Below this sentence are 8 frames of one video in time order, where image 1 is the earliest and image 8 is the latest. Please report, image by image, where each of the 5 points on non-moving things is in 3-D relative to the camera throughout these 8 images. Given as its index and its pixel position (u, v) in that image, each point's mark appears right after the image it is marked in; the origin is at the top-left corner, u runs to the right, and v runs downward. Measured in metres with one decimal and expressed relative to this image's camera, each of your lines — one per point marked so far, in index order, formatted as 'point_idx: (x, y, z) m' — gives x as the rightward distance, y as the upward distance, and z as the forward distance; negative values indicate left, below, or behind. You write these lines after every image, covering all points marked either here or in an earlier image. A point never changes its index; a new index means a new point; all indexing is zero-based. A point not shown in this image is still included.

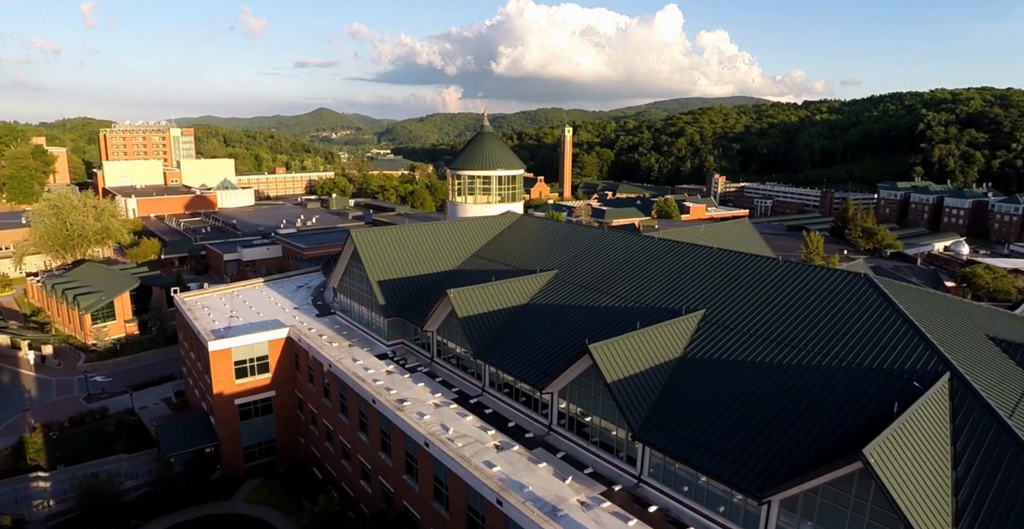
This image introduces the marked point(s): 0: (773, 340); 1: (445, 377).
0: (+5.4, -1.6, +12.9) m
1: (-1.8, -3.0, +16.6) m
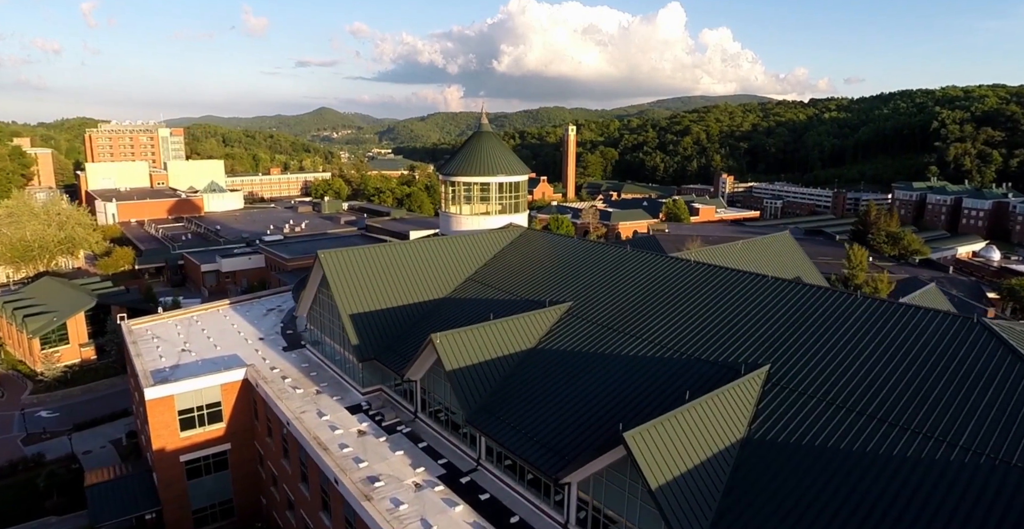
0: (+5.4, -2.3, +9.4) m
1: (-1.7, -3.7, +13.1) m
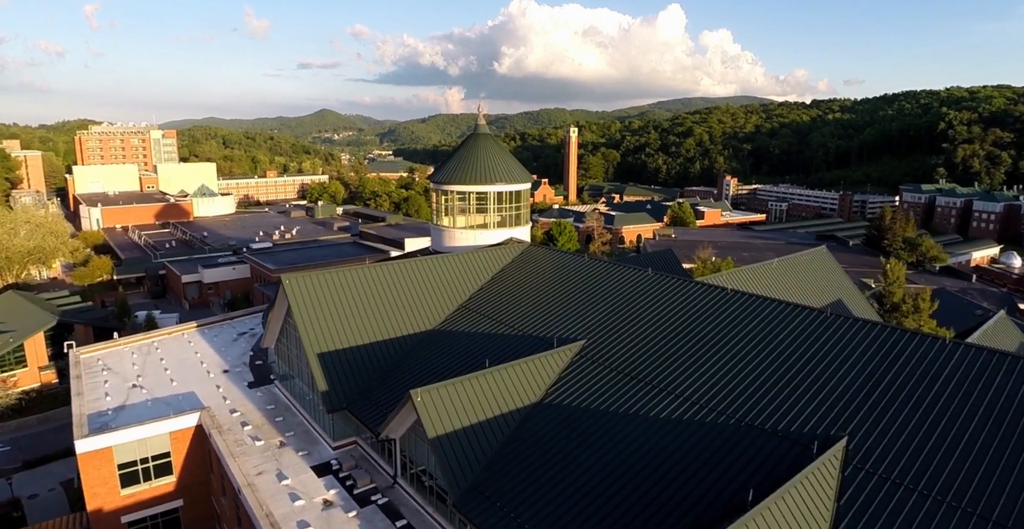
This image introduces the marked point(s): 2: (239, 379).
0: (+5.4, -2.8, +7.0) m
1: (-1.7, -4.3, +10.6) m
2: (-7.3, -3.1, +16.8) m
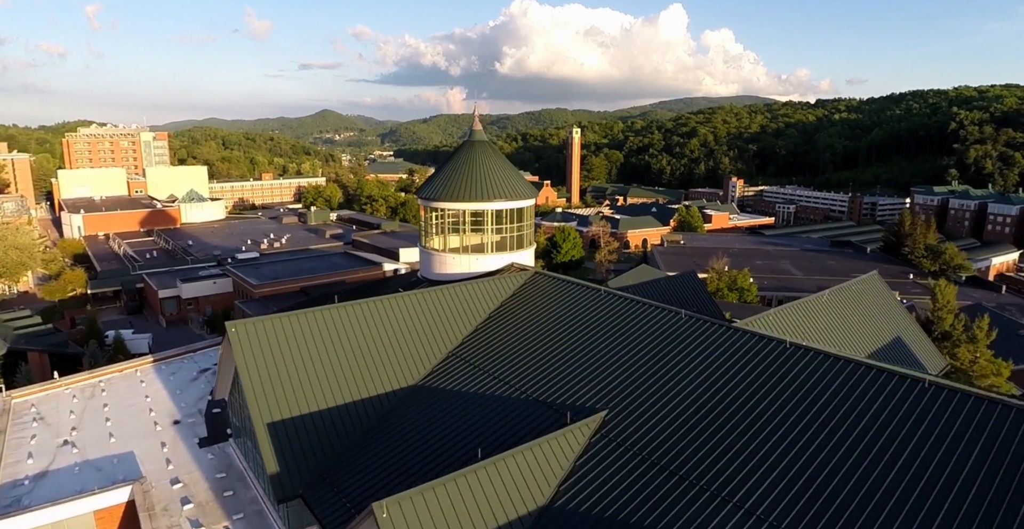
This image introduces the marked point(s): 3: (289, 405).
0: (+5.4, -3.6, +4.3) m
1: (-1.7, -5.0, +8.0) m
2: (-7.3, -3.8, +14.2) m
3: (-3.7, -2.3, +10.4) m
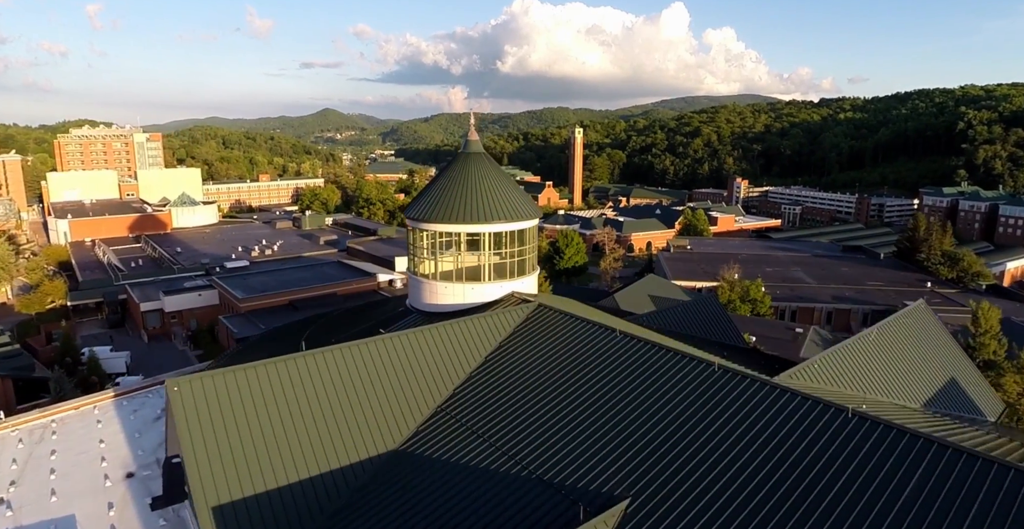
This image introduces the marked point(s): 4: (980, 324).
0: (+5.4, -4.3, +2.5) m
1: (-1.7, -5.7, +6.2) m
2: (-7.3, -4.5, +12.4) m
3: (-3.7, -3.0, +8.6) m
4: (+14.6, -1.8, +19.6) m
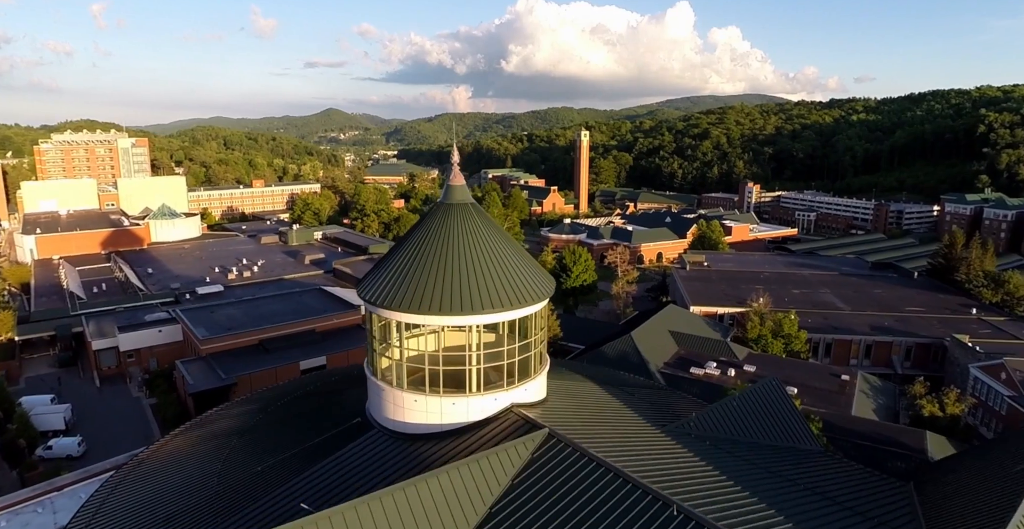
0: (+5.3, -5.9, -1.6) m
1: (-1.8, -7.3, +2.1) m
2: (-7.4, -6.0, +8.4) m
3: (-3.8, -4.5, +4.6) m
4: (+14.6, -3.4, +15.4) m
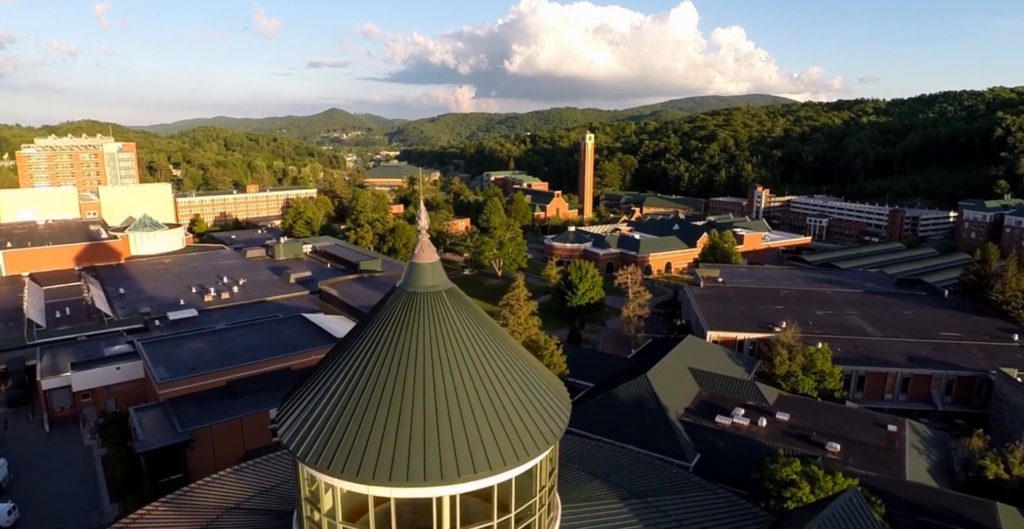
0: (+5.2, -7.1, -4.9) m
1: (-1.9, -8.6, -1.1) m
2: (-7.4, -7.3, +5.1) m
3: (-3.9, -5.8, +1.3) m
4: (+14.6, -4.7, +12.1) m
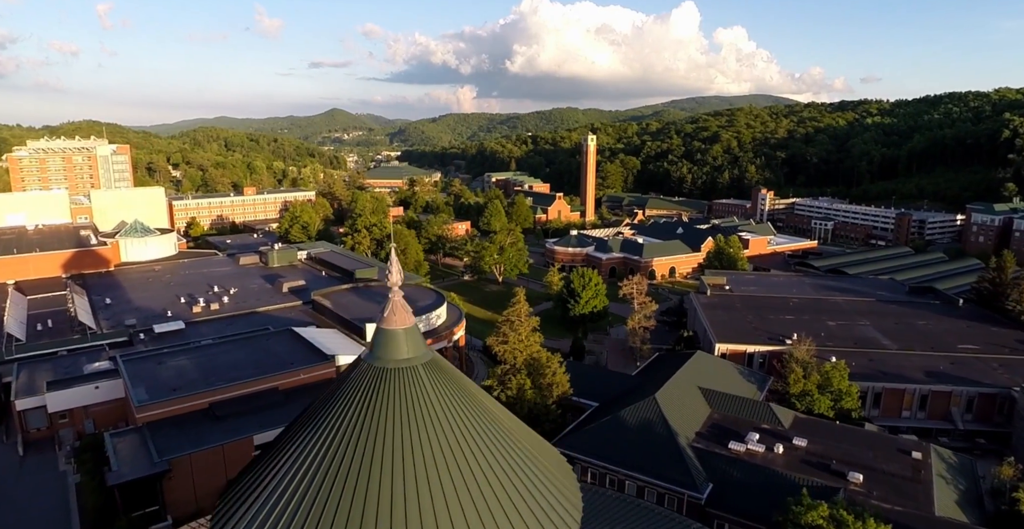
0: (+5.1, -7.7, -6.3) m
1: (-2.0, -9.1, -2.5) m
2: (-7.5, -7.9, +3.8) m
3: (-3.9, -6.4, -0.1) m
4: (+14.6, -5.3, +10.7) m
